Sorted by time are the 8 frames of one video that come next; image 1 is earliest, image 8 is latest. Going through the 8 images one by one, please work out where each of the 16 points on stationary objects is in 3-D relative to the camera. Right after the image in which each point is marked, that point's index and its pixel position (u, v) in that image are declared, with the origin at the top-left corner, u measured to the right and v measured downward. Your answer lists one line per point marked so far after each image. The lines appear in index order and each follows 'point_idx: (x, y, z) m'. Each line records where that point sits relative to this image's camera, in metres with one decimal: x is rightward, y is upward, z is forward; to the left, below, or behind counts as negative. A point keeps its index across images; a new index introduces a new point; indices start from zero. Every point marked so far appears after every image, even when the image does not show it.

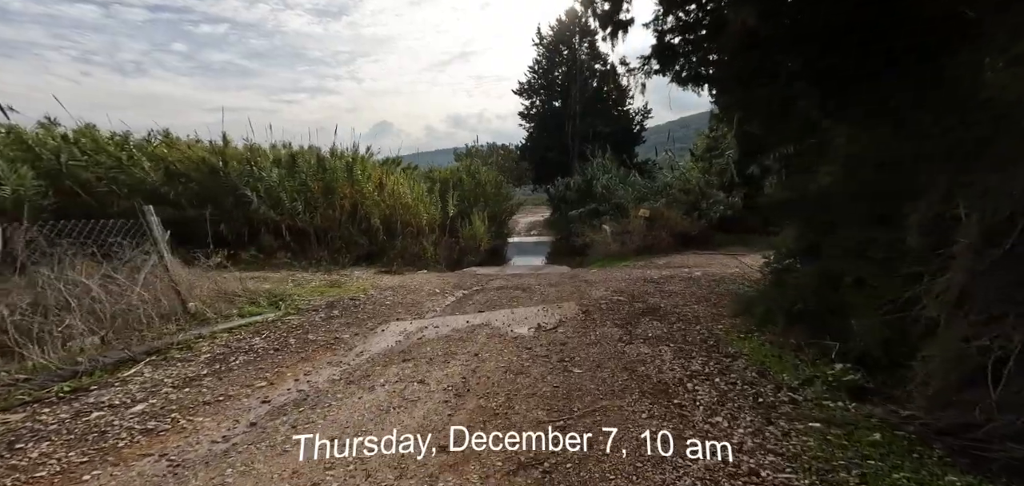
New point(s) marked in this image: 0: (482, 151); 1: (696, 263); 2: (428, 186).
0: (-1.1, +3.3, +16.4) m
1: (+2.7, -0.3, +6.8) m
2: (-2.3, +1.6, +12.5) m
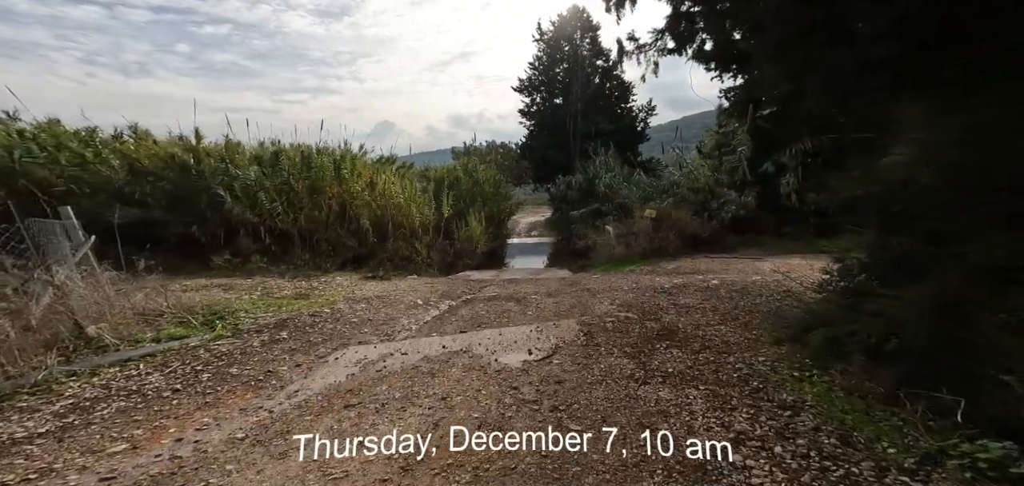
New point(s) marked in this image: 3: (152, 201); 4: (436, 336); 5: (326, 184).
0: (-1.1, +3.2, +15.8) m
1: (+2.7, -0.3, +6.2) m
2: (-2.3, +1.5, +11.9) m
3: (-5.9, +0.7, +7.4) m
4: (-0.5, -0.7, +3.2) m
5: (-3.7, +1.2, +9.4) m
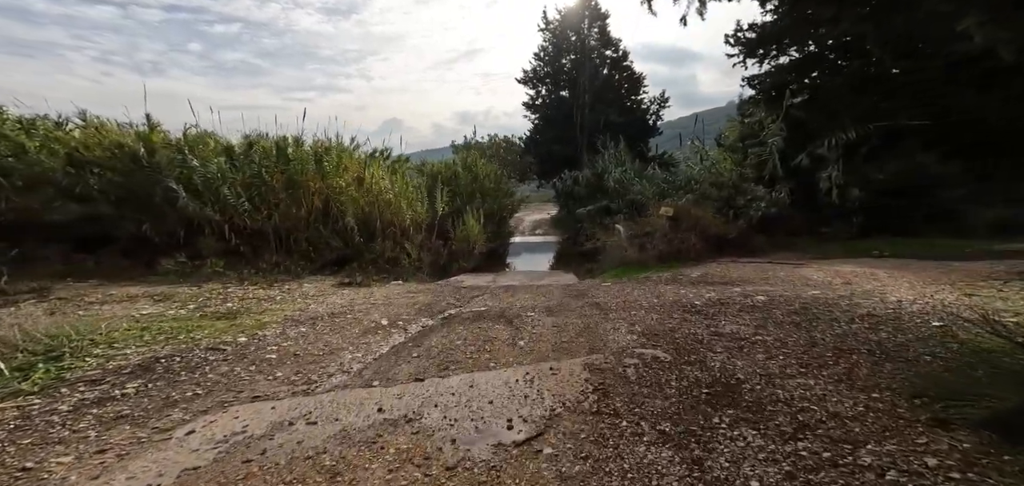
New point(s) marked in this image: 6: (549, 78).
0: (-1.0, +3.2, +14.8) m
1: (+2.6, -0.4, +5.1) m
2: (-2.3, +1.5, +11.0) m
3: (-5.9, +0.7, +6.5) m
4: (-0.7, -0.7, +2.2) m
5: (-3.7, +1.2, +8.4) m
6: (+1.6, +6.9, +19.0) m
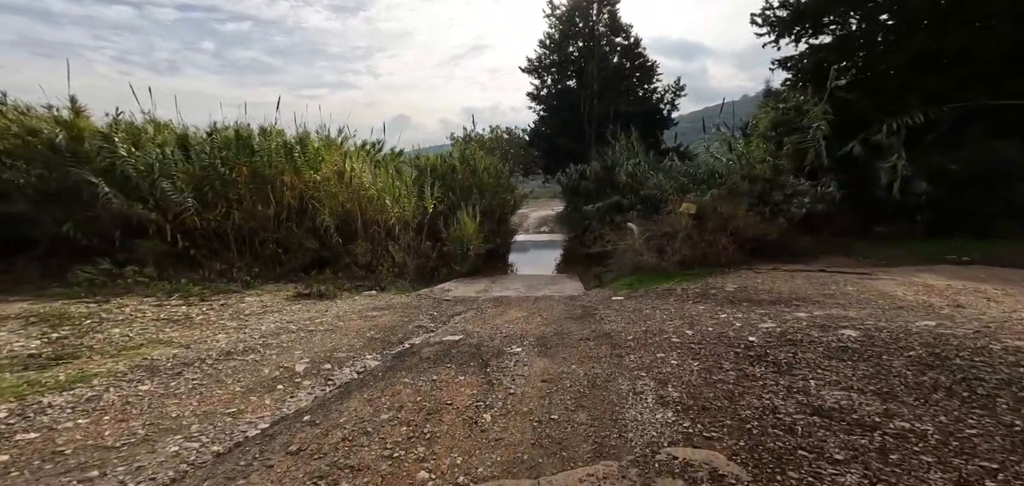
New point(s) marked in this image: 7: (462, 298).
0: (-0.9, +3.2, +13.7) m
1: (+2.5, -0.4, +3.9) m
2: (-2.3, +1.5, +9.9) m
3: (-6.0, +0.6, +5.5) m
4: (-0.8, -0.7, +1.1) m
5: (-3.8, +1.2, +7.4) m
6: (+1.7, +6.9, +17.8) m
7: (-0.6, -0.7, +5.9) m
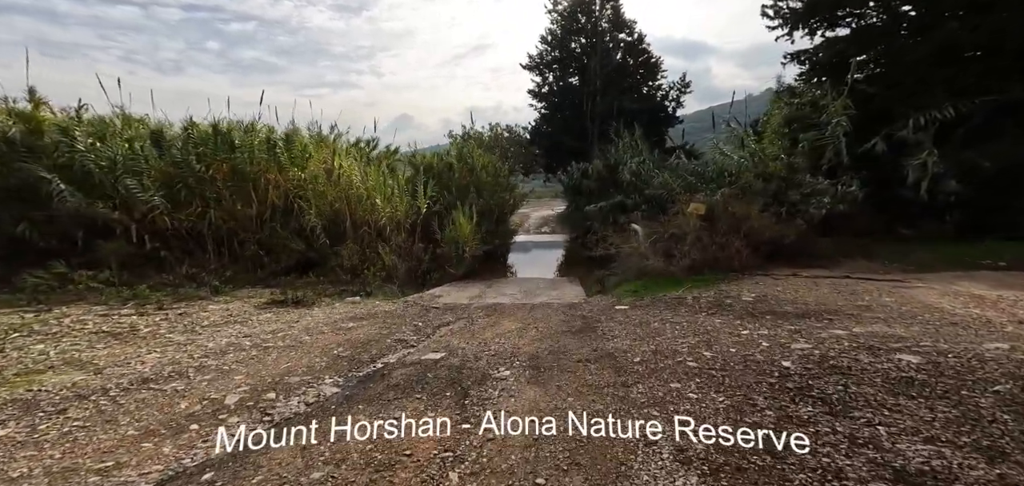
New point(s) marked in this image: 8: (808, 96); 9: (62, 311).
0: (-1.0, +3.2, +13.2) m
1: (+2.4, -0.5, +3.5) m
2: (-2.4, +1.5, +9.4) m
3: (-6.1, +0.6, +5.0) m
4: (-0.9, -0.8, +0.6) m
5: (-3.8, +1.2, +6.9) m
6: (+1.7, +6.8, +17.3) m
7: (-0.7, -0.7, +5.4) m
8: (+5.0, +2.4, +7.6) m
9: (-3.7, -0.6, +3.8) m
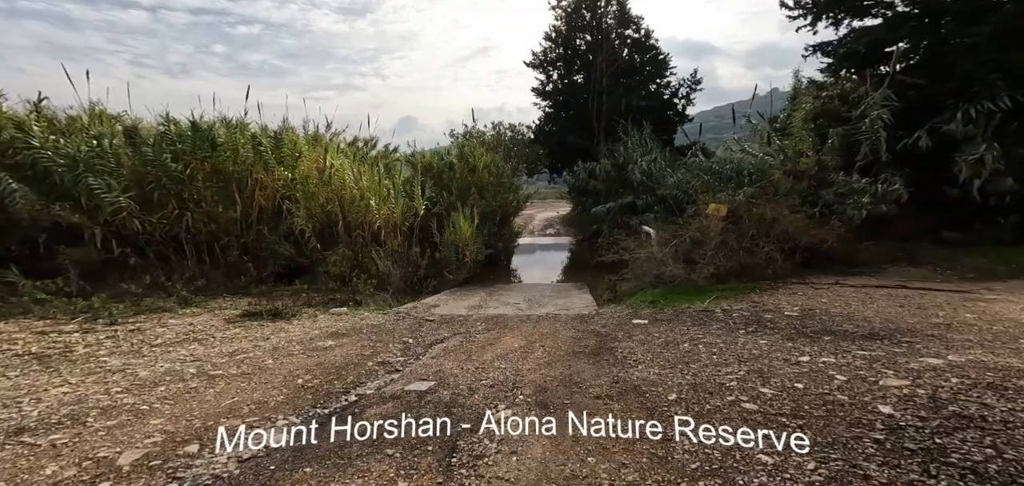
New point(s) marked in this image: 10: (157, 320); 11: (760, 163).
0: (-0.9, +3.1, +12.7) m
1: (+2.4, -0.5, +2.9) m
2: (-2.3, +1.4, +8.9) m
3: (-6.0, +0.6, +4.6) m
4: (-0.9, -0.8, +0.1) m
5: (-3.8, +1.1, +6.4) m
6: (+1.9, +6.7, +16.8) m
7: (-0.7, -0.8, +4.9) m
8: (+5.0, +2.4, +7.1) m
9: (-3.7, -0.6, +3.3) m
10: (-2.9, -0.6, +3.7) m
11: (+3.8, +1.2, +6.9) m
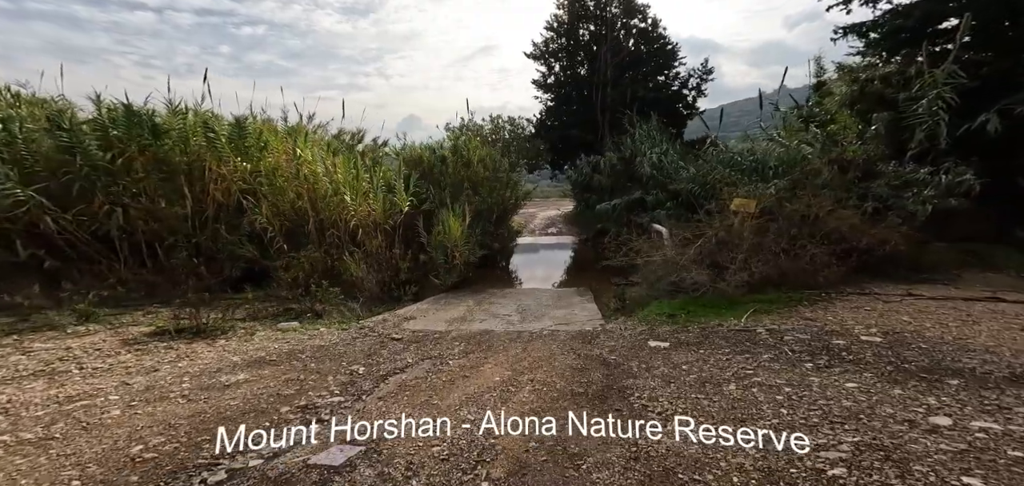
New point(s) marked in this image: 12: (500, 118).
0: (-0.9, +3.1, +11.8) m
1: (+2.3, -0.5, +2.0) m
2: (-2.4, +1.4, +8.0) m
3: (-6.1, +0.6, +3.7) m
4: (-1.1, -0.8, -0.8) m
5: (-3.9, +1.1, +5.6) m
6: (+1.9, +6.7, +15.9) m
7: (-0.8, -0.8, +4.0) m
8: (+4.9, +2.4, +6.1) m
9: (-3.8, -0.6, +2.4) m
10: (-3.0, -0.6, +2.8) m
11: (+3.7, +1.2, +6.0) m
12: (-0.3, +3.7, +13.4) m
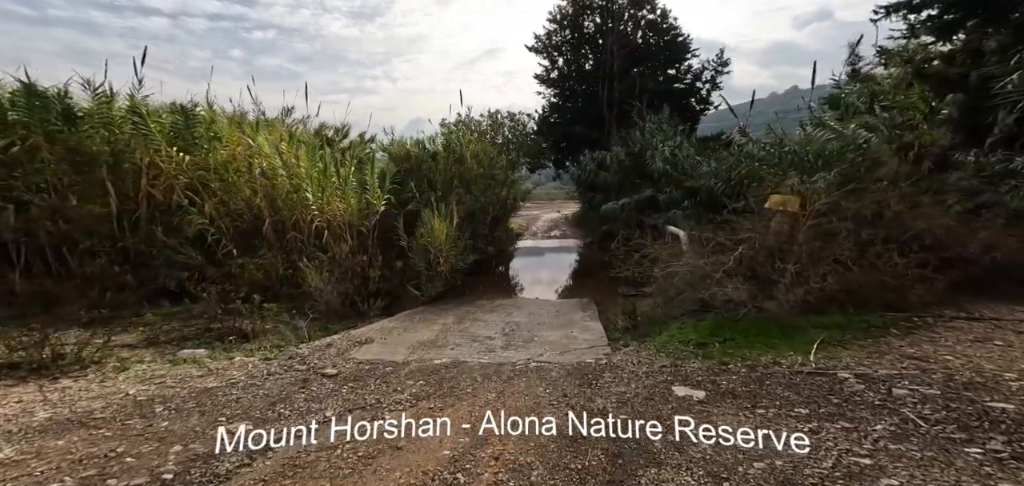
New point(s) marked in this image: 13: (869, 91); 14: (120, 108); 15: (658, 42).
0: (-0.9, +3.0, +10.9) m
1: (+2.1, -0.5, +1.0) m
2: (-2.4, +1.3, +7.1) m
3: (-6.3, +0.6, +2.8) m
4: (-1.3, -0.8, -1.8) m
5: (-4.0, +1.1, +4.7) m
6: (+1.9, +6.5, +14.9) m
7: (-0.9, -0.8, +3.0) m
8: (+4.8, +2.3, +5.1) m
9: (-4.0, -0.6, +1.5) m
10: (-3.2, -0.6, +1.9) m
11: (+3.6, +1.2, +5.0) m
12: (-0.3, +3.6, +12.5) m
13: (+4.6, +2.0, +5.9) m
14: (-4.1, +1.5, +4.7) m
15: (+4.5, +6.2, +14.0) m
